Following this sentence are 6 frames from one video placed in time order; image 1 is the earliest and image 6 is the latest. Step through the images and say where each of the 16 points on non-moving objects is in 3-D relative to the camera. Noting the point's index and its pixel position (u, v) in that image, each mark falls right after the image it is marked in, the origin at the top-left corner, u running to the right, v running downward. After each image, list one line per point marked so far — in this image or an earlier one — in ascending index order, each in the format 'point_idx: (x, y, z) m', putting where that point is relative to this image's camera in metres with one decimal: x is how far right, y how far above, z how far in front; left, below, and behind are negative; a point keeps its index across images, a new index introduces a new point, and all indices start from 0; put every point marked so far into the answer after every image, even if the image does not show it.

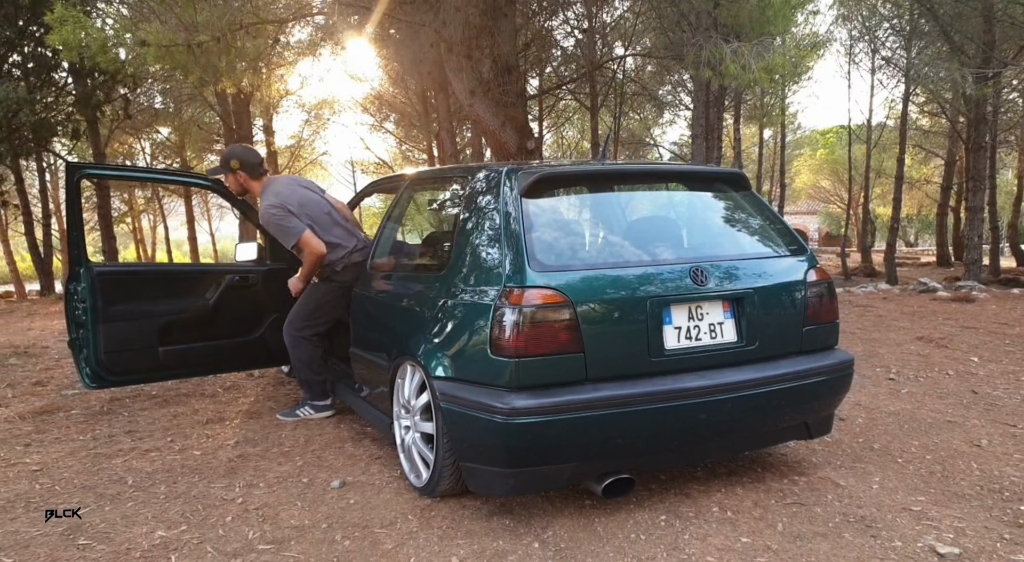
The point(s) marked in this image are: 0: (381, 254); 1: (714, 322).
0: (-0.7, +0.1, +3.7) m
1: (+0.8, -0.2, +2.8) m
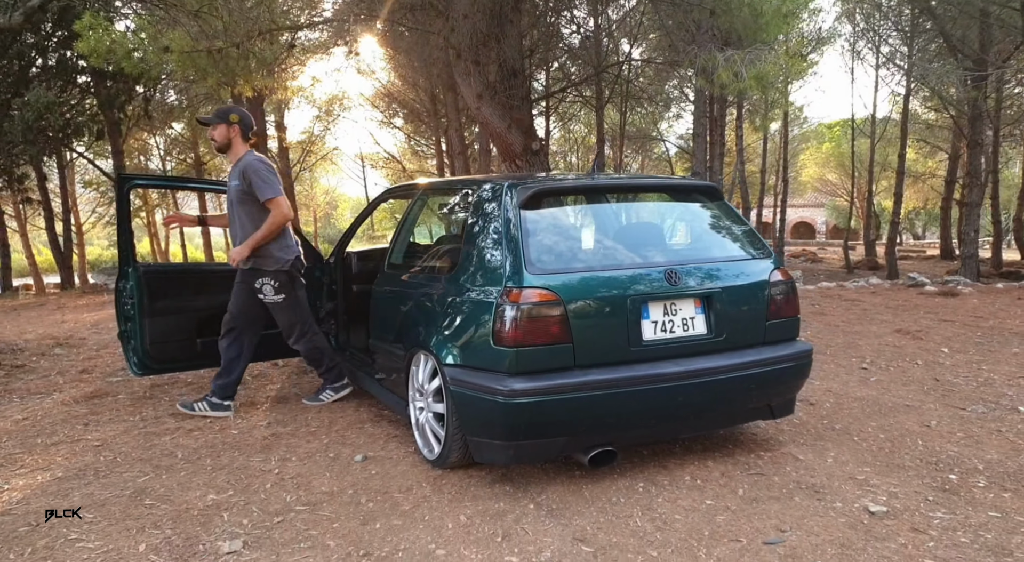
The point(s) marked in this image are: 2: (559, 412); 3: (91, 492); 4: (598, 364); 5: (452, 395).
0: (-0.7, +0.2, +4.1) m
1: (+0.8, -0.2, +3.2) m
2: (+0.2, -0.6, +2.9) m
3: (-1.8, -0.9, +3.0) m
4: (+0.4, -0.4, +3.0) m
5: (-0.3, -0.5, +3.1) m
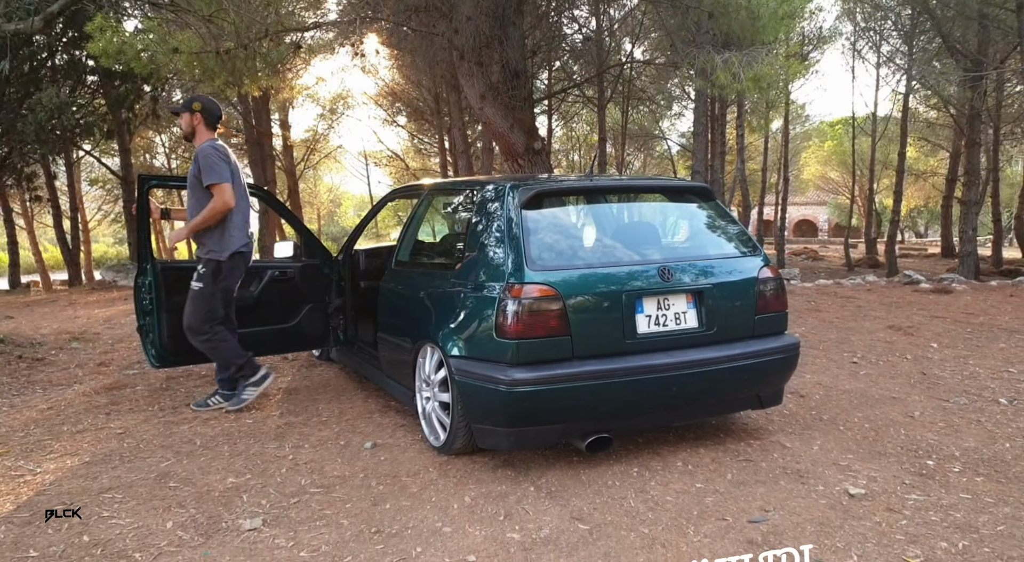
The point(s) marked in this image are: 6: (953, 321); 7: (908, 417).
0: (-0.7, +0.2, +4.3) m
1: (+0.8, -0.1, +3.3) m
2: (+0.2, -0.5, +3.1) m
3: (-1.8, -0.9, +3.2) m
4: (+0.4, -0.3, +3.2) m
5: (-0.3, -0.5, +3.3) m
6: (+4.1, -0.4, +6.4) m
7: (+2.2, -0.8, +3.8) m
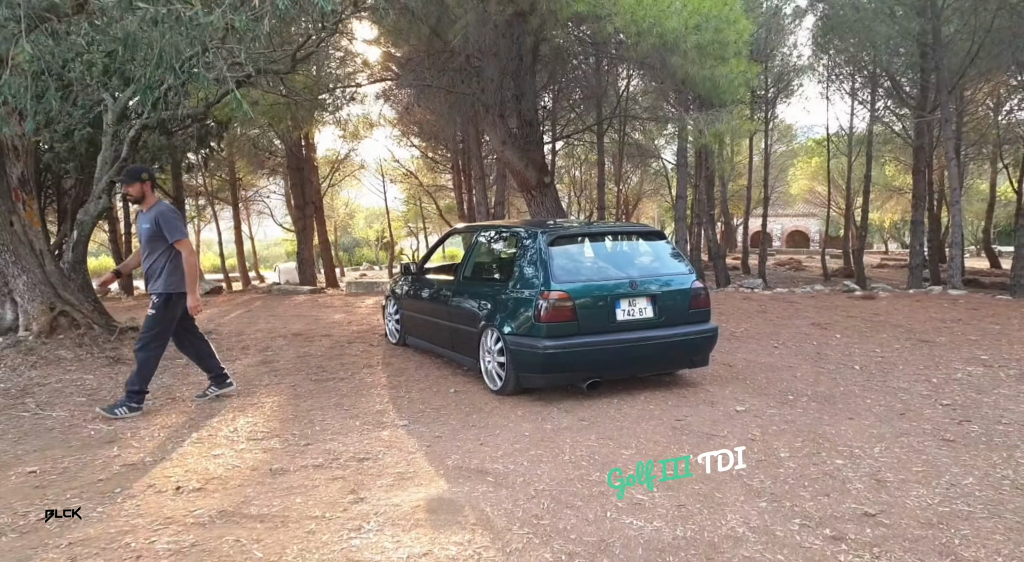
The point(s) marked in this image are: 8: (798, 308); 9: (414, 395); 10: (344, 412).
0: (-0.4, +0.1, +6.5) m
1: (+1.1, -0.2, +5.5) m
2: (+0.4, -0.6, +5.2) m
3: (-1.6, -1.0, +5.3) m
4: (+0.6, -0.4, +5.4) m
5: (0.0, -0.6, +5.5) m
6: (+4.4, -0.5, +8.6) m
7: (+2.5, -0.8, +6.0) m
8: (+4.1, -0.4, +9.7) m
9: (-0.8, -1.0, +5.7) m
10: (-1.3, -1.0, +5.1) m
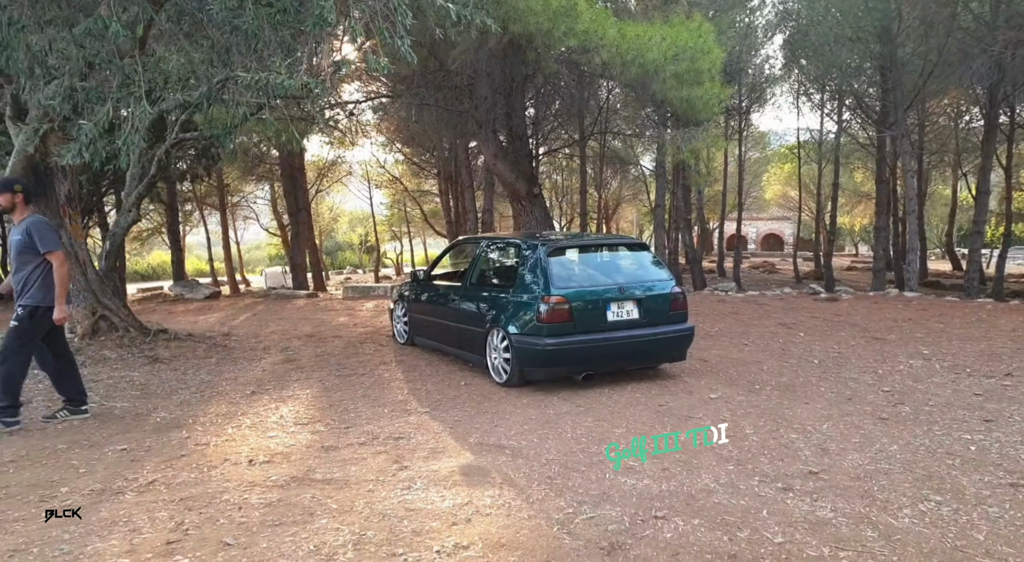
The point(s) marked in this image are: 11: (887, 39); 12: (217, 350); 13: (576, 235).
0: (-0.4, 0.0, +7.3) m
1: (+1.1, -0.3, +6.4) m
2: (+0.5, -0.7, +6.0) m
3: (-1.6, -1.0, +6.1) m
4: (+0.7, -0.5, +6.2) m
5: (0.0, -0.6, +6.3) m
6: (+4.3, -0.5, +9.5) m
7: (+2.5, -0.9, +6.9) m
8: (+4.0, -0.4, +10.6) m
9: (-0.8, -1.0, +6.4) m
10: (-1.2, -1.0, +5.8) m
11: (+7.5, +4.9, +13.6) m
12: (-3.4, -0.8, +7.9) m
13: (+0.7, +0.5, +7.0) m
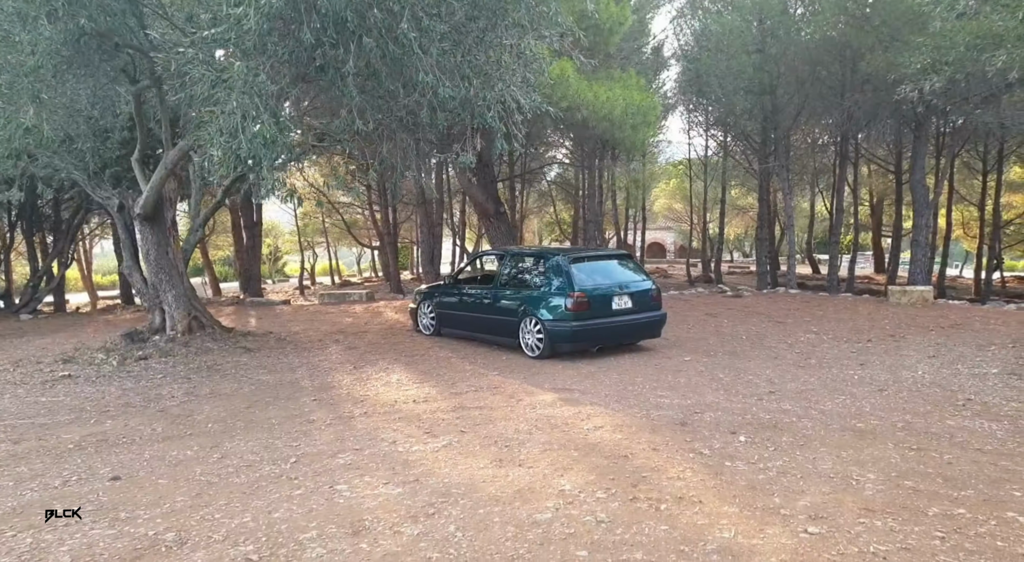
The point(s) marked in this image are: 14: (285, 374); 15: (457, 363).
0: (-0.2, 0.0, +9.5) m
1: (+1.4, -0.3, +8.8) m
2: (+0.9, -0.6, +8.4) m
3: (-1.1, -1.0, +8.1) m
4: (+1.1, -0.5, +8.6) m
5: (+0.4, -0.6, +8.6) m
6: (+4.1, -0.5, +12.4) m
7: (+2.7, -0.9, +9.6) m
8: (+3.6, -0.5, +13.5) m
9: (-0.4, -1.1, +8.6) m
10: (-0.7, -1.0, +7.9) m
11: (+6.5, +4.8, +17.1) m
12: (-3.2, -0.9, +9.6) m
13: (+0.9, +0.5, +9.4) m
14: (-2.5, -1.0, +7.5) m
15: (-0.7, -1.1, +8.3) m
